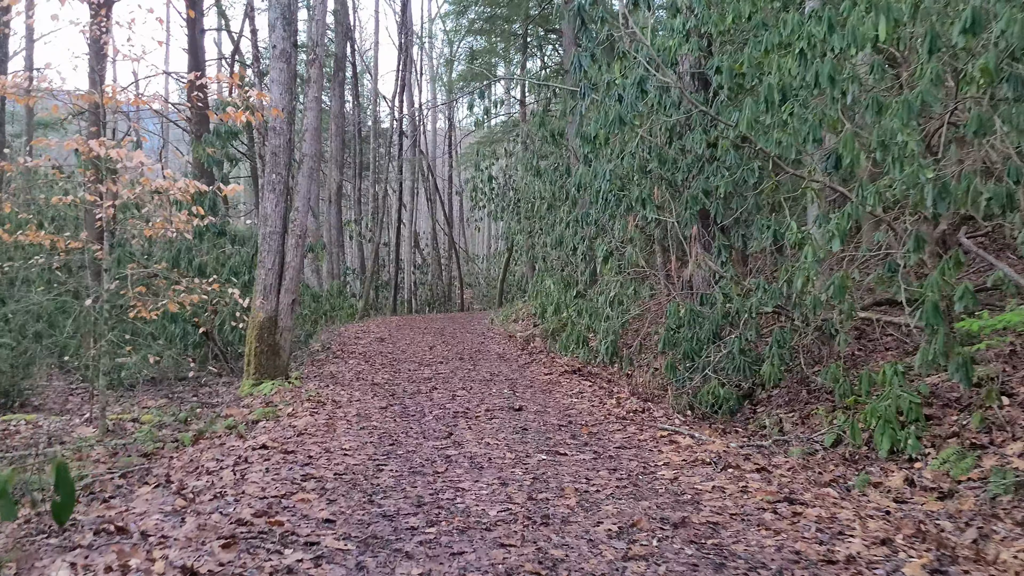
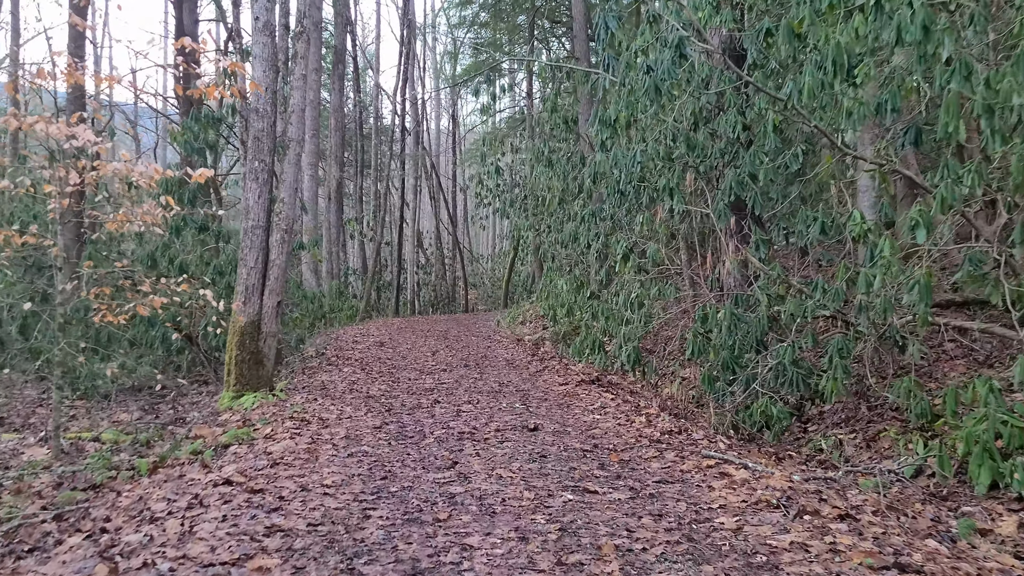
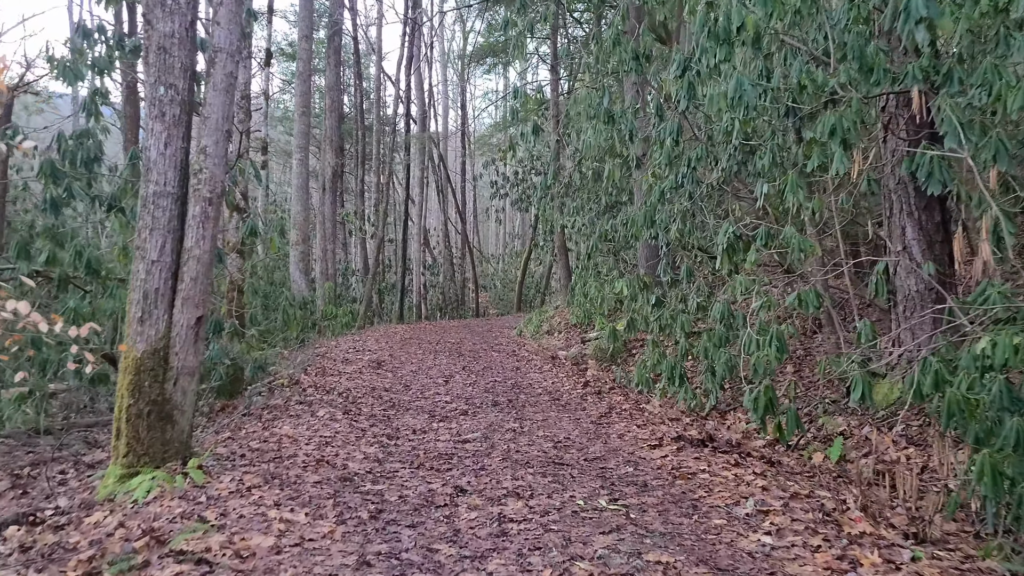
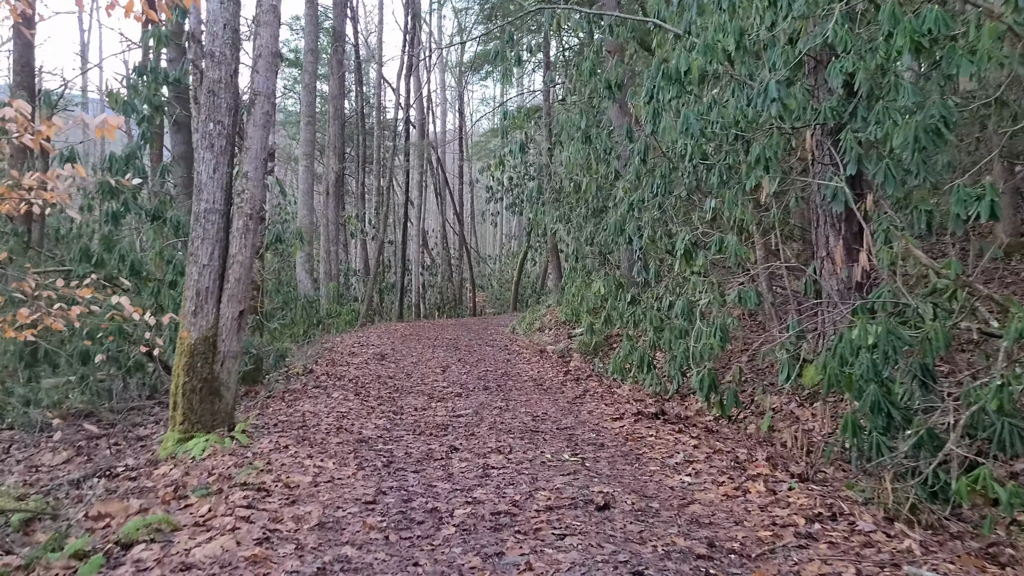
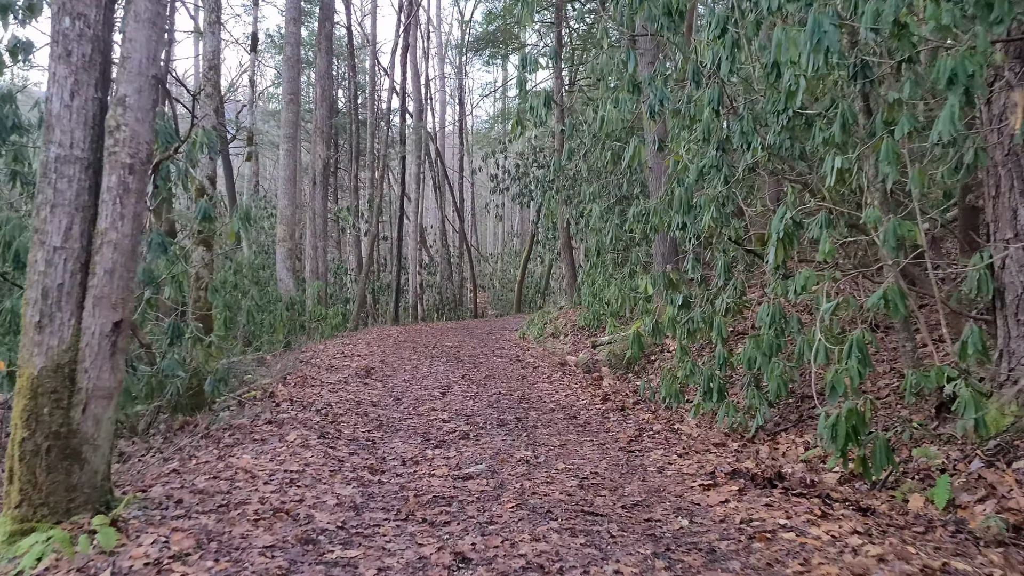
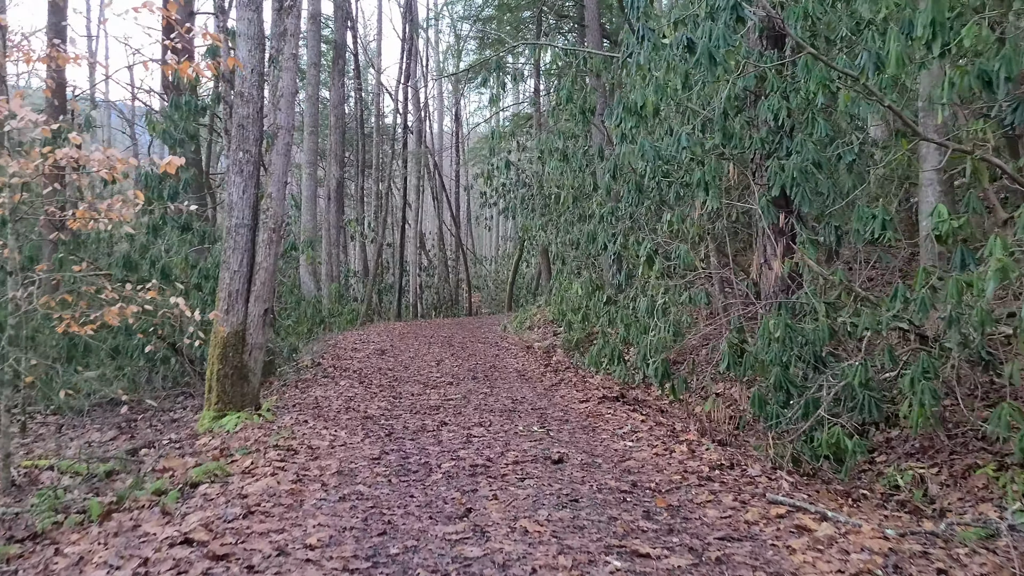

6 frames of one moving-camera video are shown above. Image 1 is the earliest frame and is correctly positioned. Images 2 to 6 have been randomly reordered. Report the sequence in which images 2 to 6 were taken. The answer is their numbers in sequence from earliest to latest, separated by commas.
2, 6, 4, 3, 5
